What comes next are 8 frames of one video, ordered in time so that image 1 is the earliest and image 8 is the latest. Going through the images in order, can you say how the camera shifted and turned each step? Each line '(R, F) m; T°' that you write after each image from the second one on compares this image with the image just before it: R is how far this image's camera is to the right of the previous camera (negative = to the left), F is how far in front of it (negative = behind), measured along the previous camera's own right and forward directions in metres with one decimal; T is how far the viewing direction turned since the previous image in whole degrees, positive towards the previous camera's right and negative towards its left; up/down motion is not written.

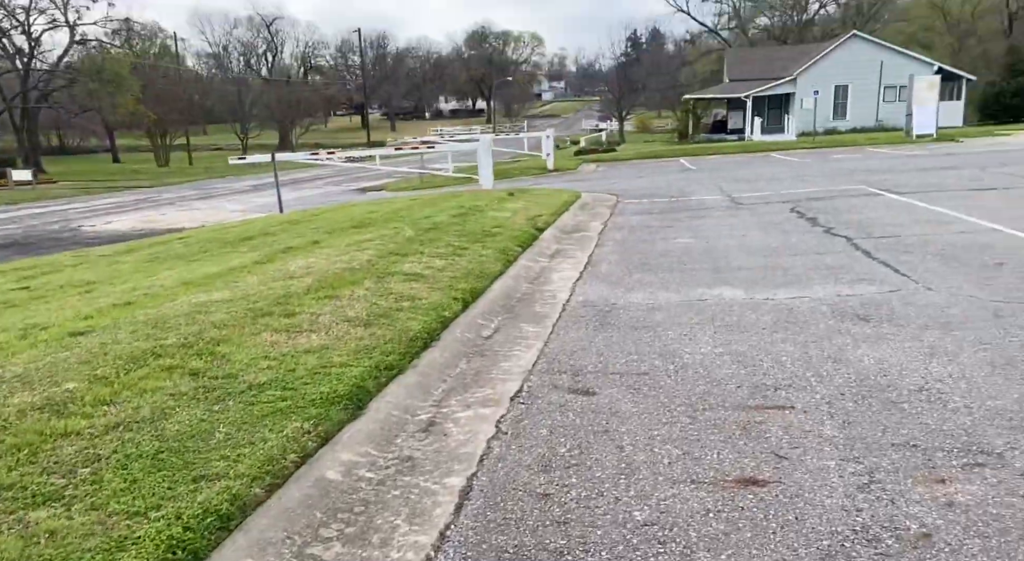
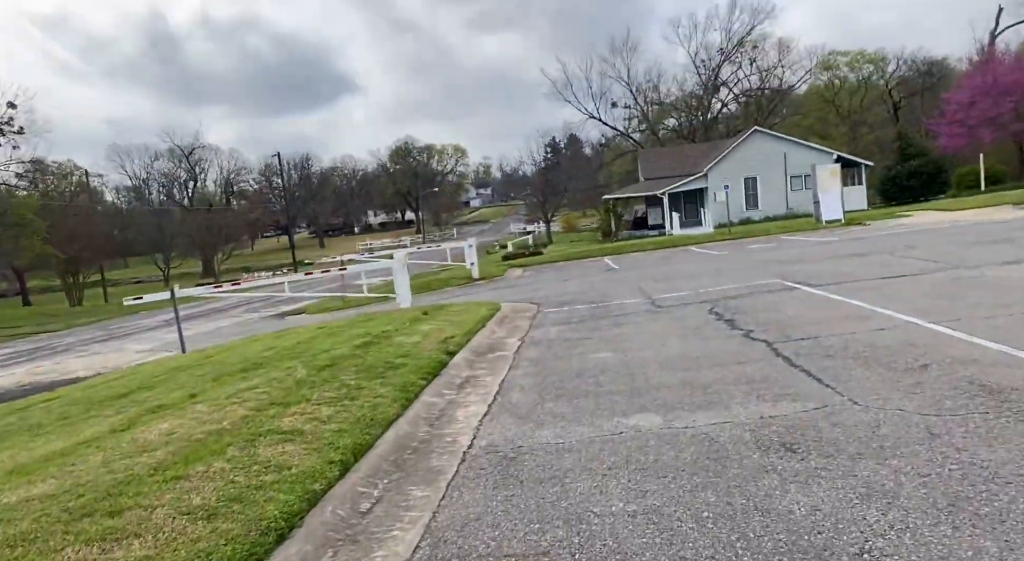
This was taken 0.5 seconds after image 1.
(+0.3, +0.5) m; +5°
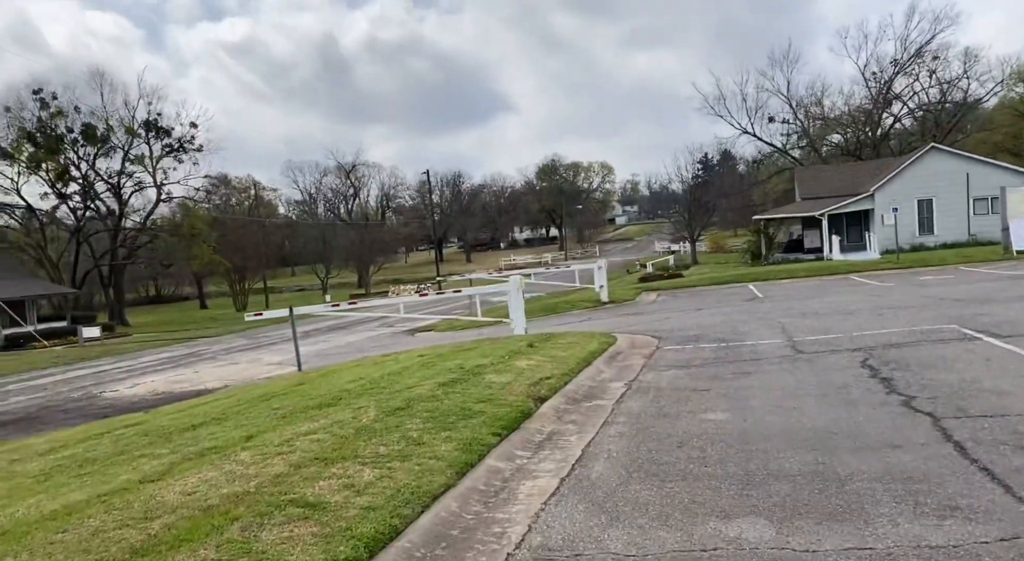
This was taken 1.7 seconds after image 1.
(+0.4, +1.0) m; -11°
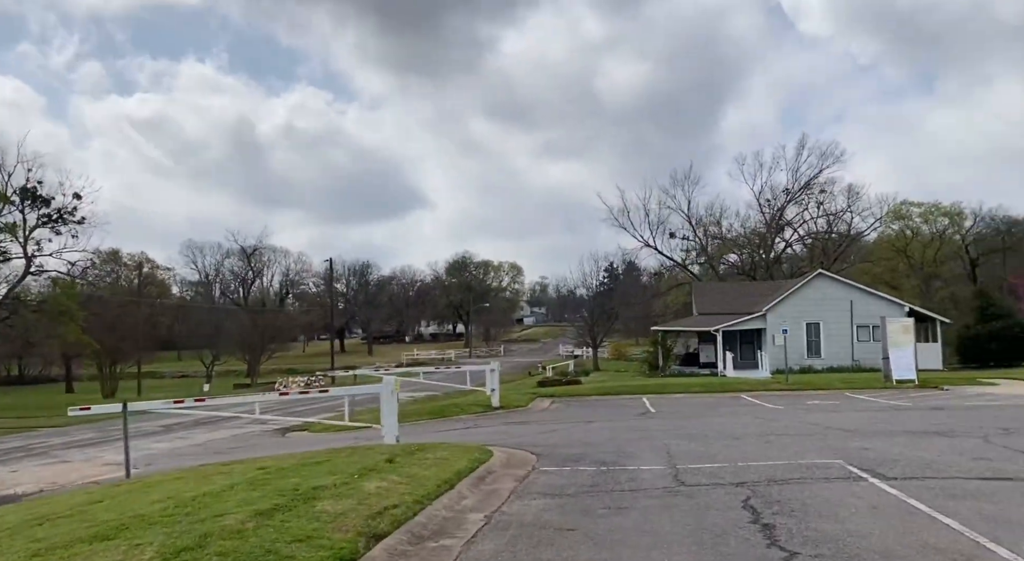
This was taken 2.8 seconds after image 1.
(+0.5, +0.8) m; +7°
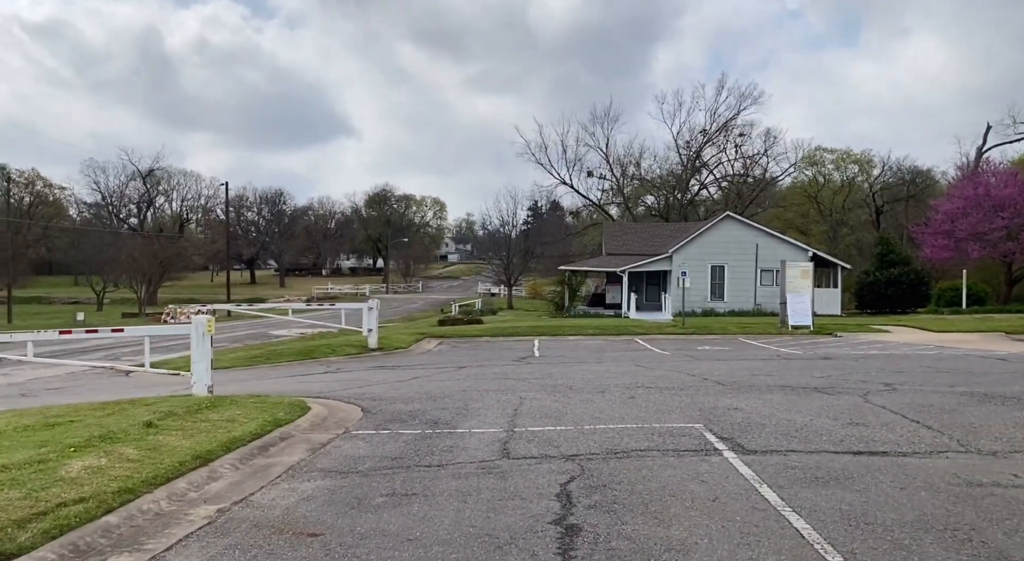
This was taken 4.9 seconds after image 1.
(+1.2, +1.7) m; +6°
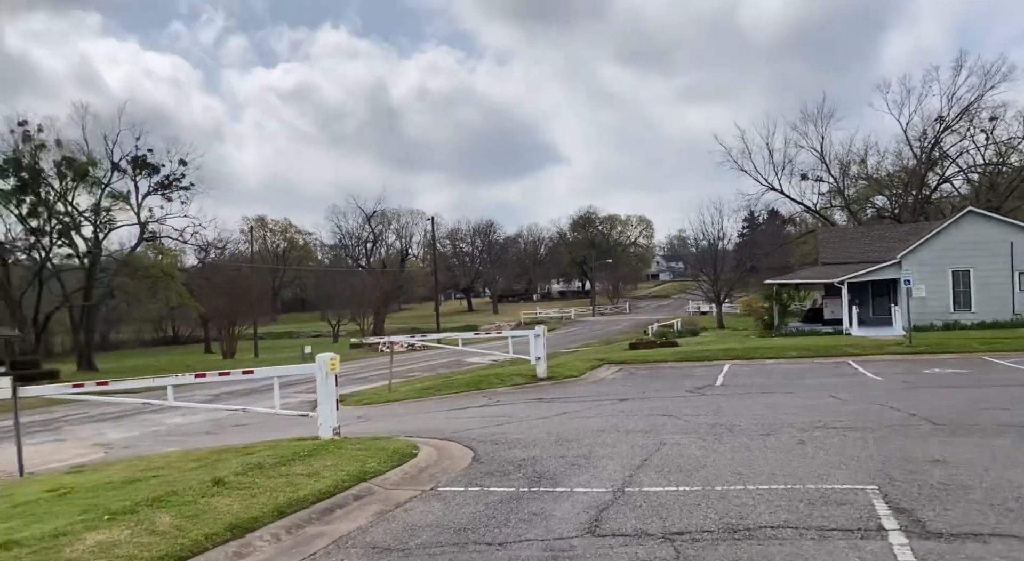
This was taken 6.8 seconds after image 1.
(+1.0, +1.4) m; -16°
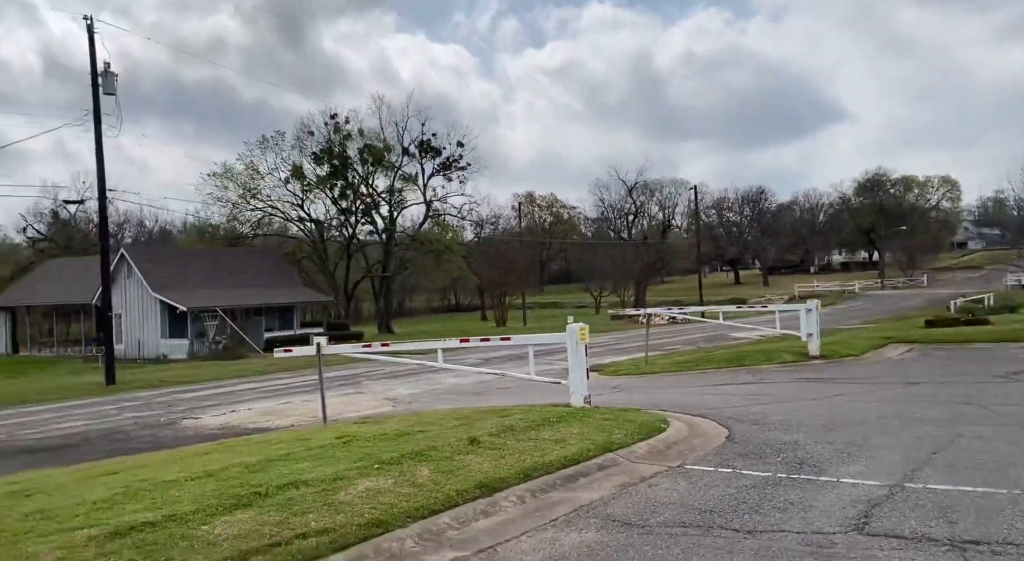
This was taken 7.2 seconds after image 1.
(+0.1, +0.2) m; -20°
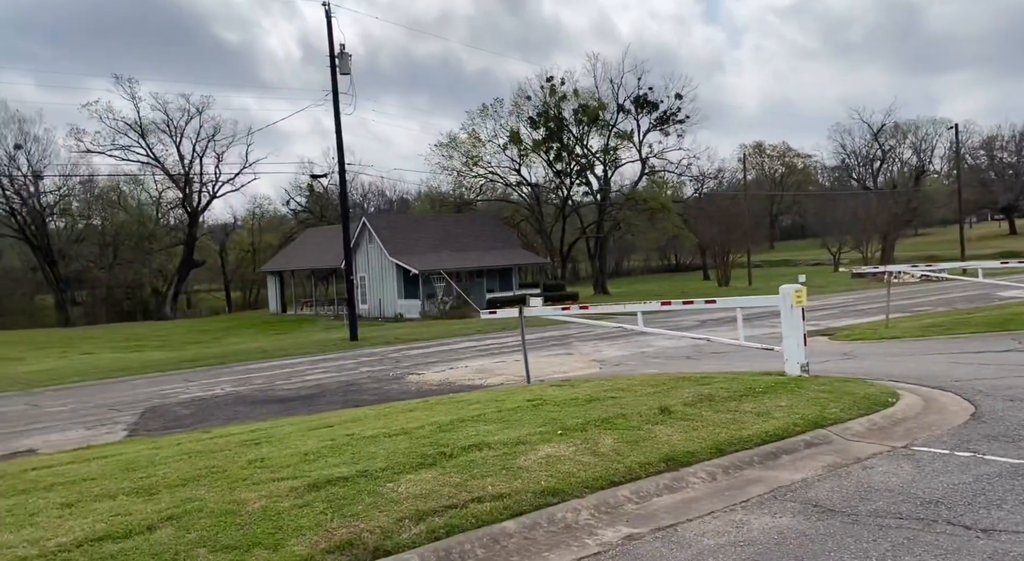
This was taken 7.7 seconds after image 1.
(+0.2, +0.3) m; -17°
